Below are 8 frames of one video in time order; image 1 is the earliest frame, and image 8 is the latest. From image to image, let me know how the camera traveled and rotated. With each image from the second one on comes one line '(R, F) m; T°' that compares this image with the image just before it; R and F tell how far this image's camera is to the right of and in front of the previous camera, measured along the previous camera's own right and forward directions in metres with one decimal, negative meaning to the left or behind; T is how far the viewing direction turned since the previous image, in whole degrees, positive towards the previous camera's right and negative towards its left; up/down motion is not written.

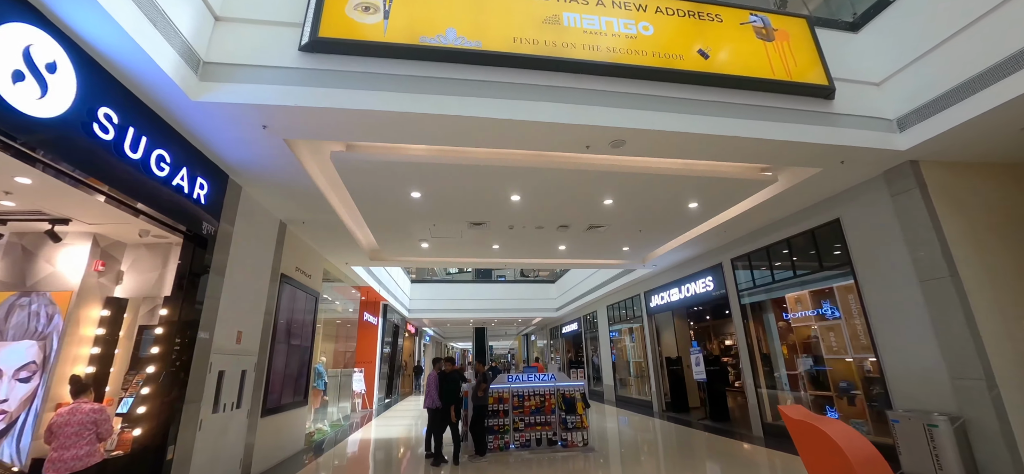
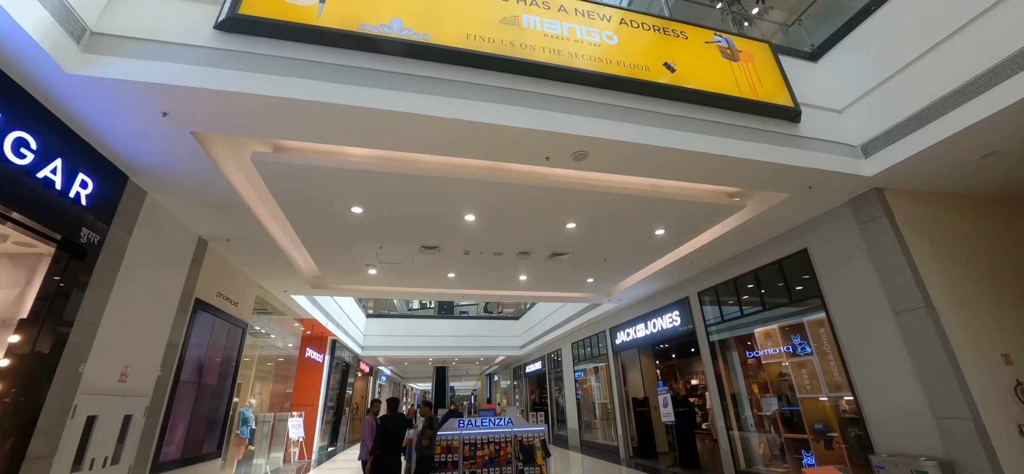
(+0.2, +0.5) m; +4°
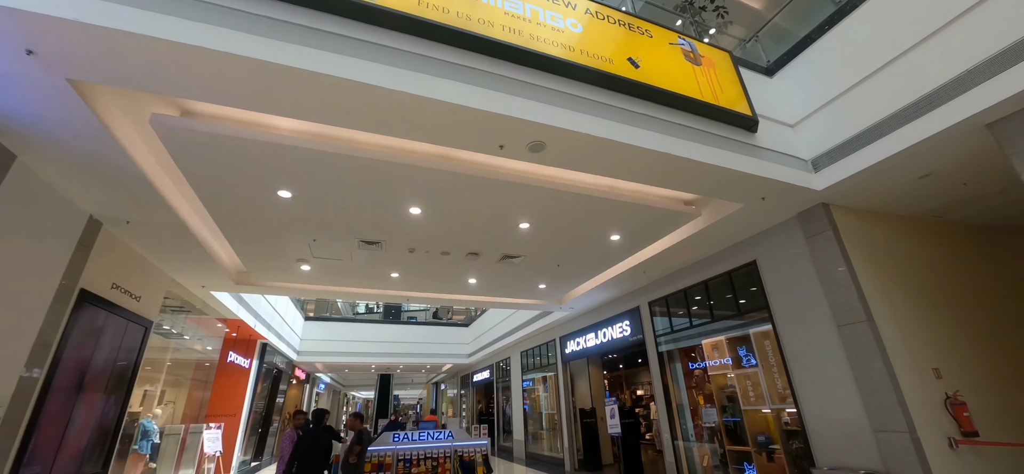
(+0.1, +0.3) m; +6°
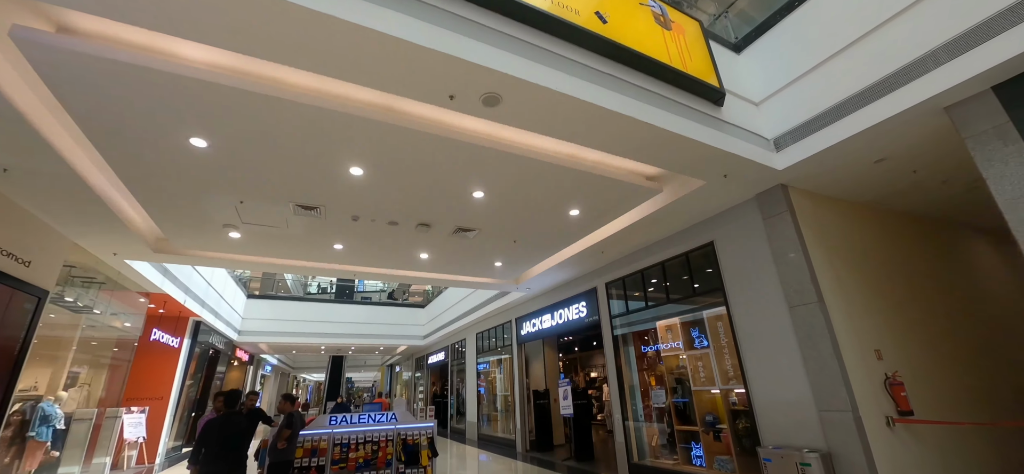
(+0.1, +0.3) m; +5°
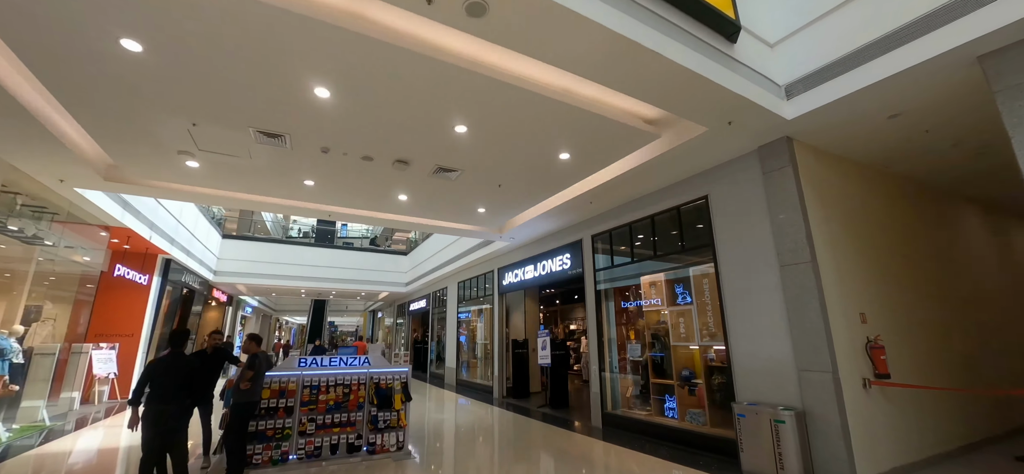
(0.0, +0.3) m; +2°
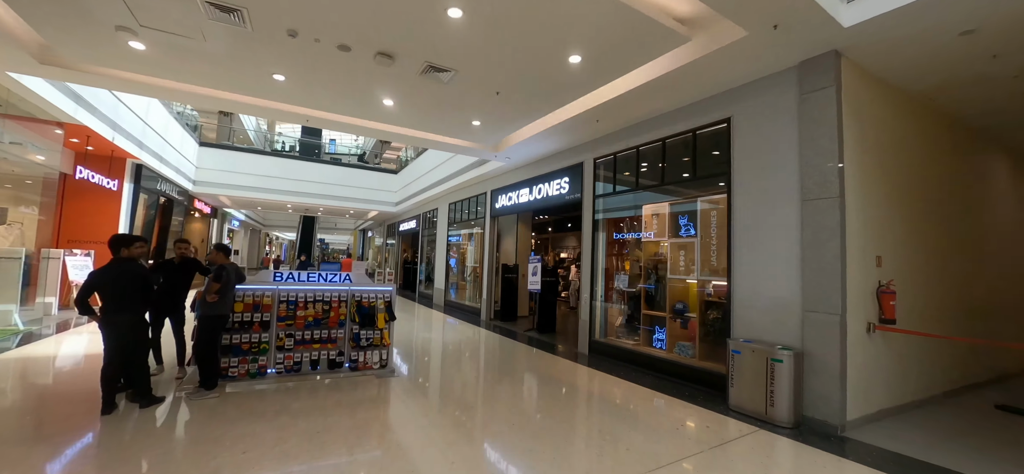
(0.0, +0.4) m; +1°
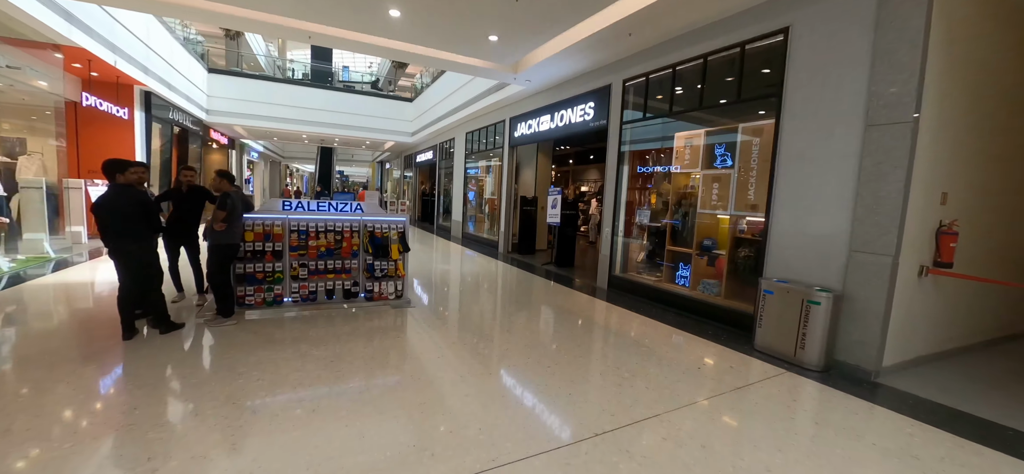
(0.0, +0.2) m; -3°
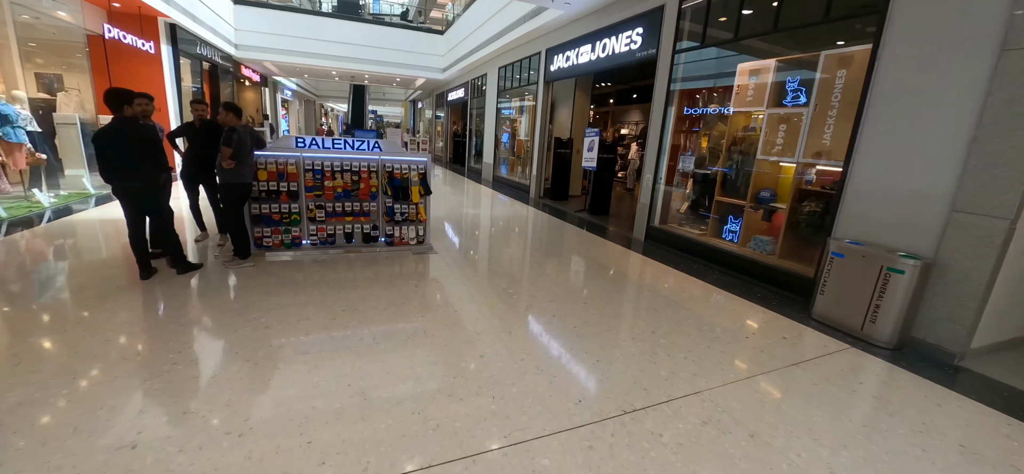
(0.0, +0.3) m; -5°
